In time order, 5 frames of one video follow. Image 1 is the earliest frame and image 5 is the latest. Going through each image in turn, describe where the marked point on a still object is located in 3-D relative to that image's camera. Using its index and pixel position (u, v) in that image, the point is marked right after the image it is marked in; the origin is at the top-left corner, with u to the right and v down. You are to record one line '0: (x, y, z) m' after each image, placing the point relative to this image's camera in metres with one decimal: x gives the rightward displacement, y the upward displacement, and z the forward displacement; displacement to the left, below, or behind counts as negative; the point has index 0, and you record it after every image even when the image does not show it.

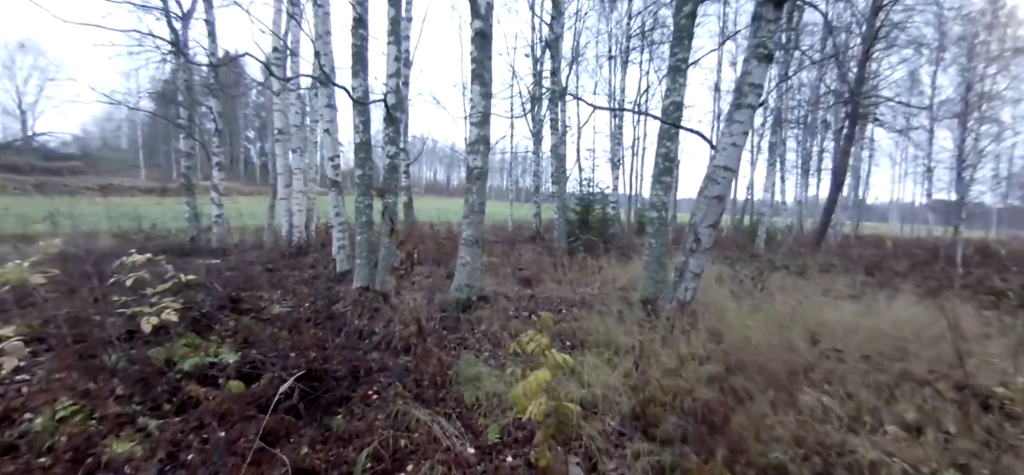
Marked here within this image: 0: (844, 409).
0: (+3.2, -1.6, +4.2) m
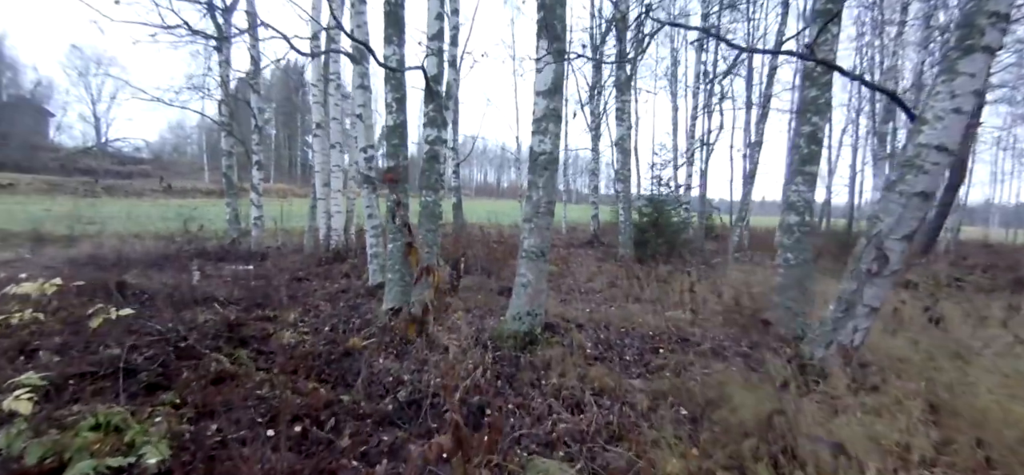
0: (+3.8, -1.8, +1.8) m
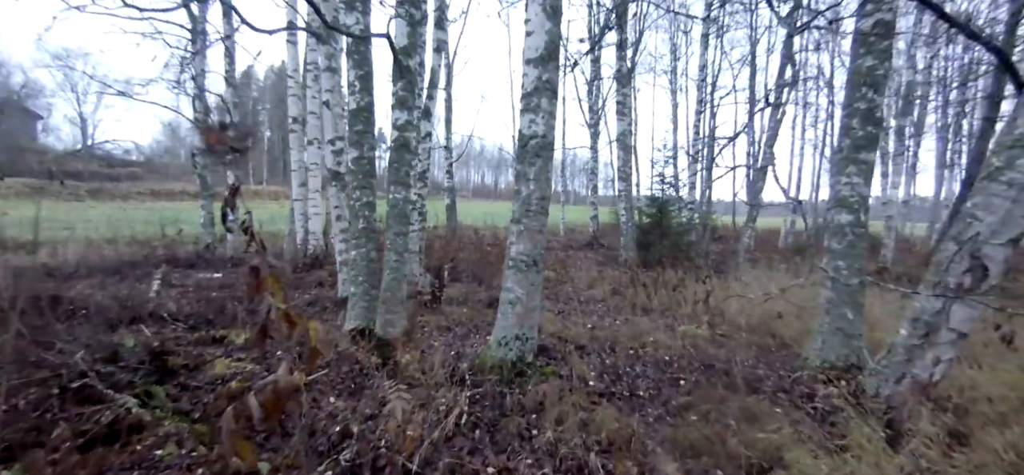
0: (+3.7, -1.8, +0.8) m
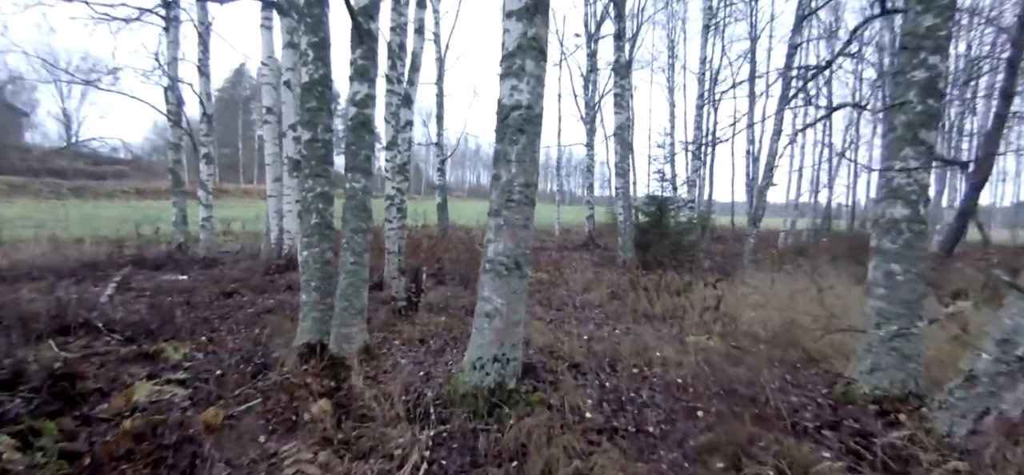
0: (+3.5, -1.8, -0.1) m
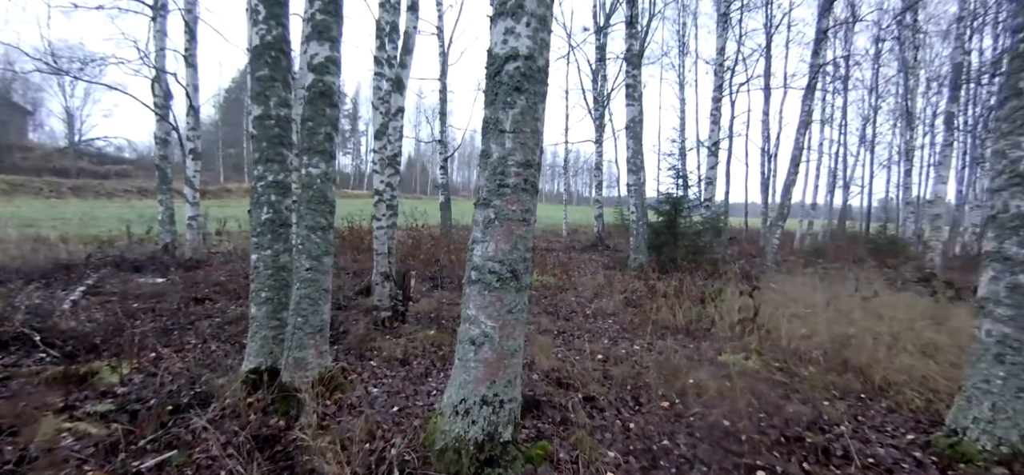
0: (+3.5, -1.8, -1.0) m
